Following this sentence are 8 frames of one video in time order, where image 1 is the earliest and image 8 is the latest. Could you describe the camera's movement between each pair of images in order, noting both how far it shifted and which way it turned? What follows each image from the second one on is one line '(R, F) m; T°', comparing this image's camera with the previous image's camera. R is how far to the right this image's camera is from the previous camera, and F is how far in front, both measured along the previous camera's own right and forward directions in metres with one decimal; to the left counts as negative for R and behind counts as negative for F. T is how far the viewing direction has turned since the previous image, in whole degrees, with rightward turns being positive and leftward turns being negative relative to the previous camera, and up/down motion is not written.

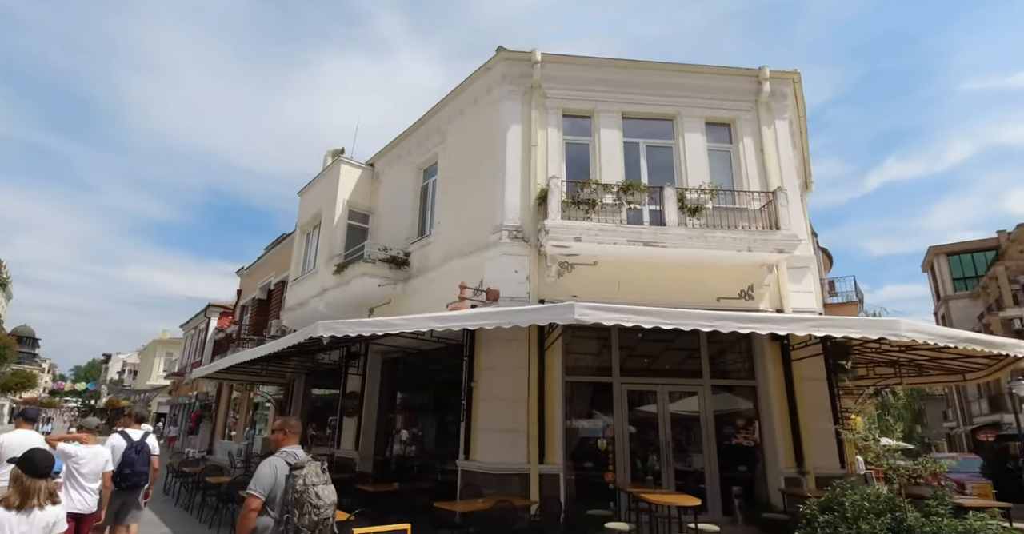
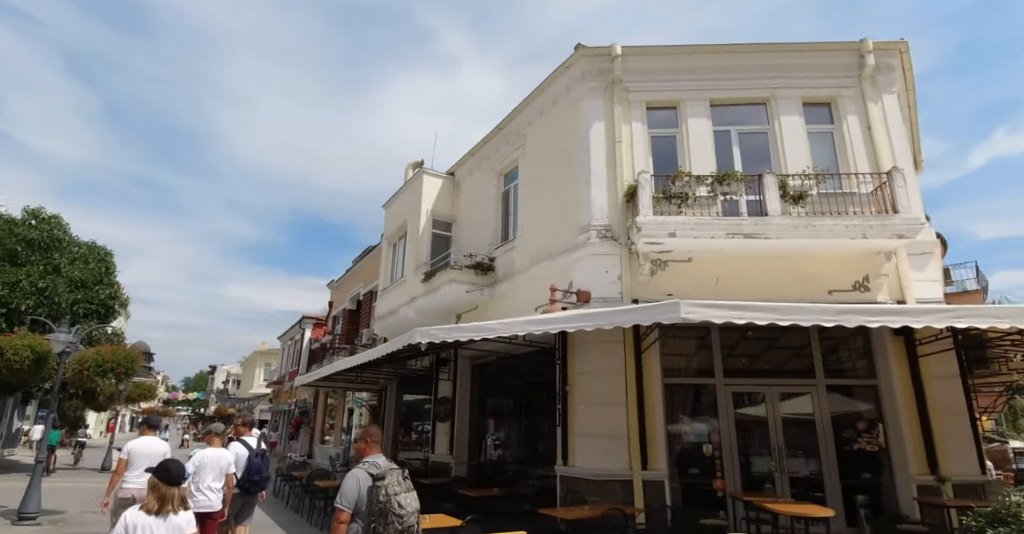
(-0.2, +0.2) m; -7°
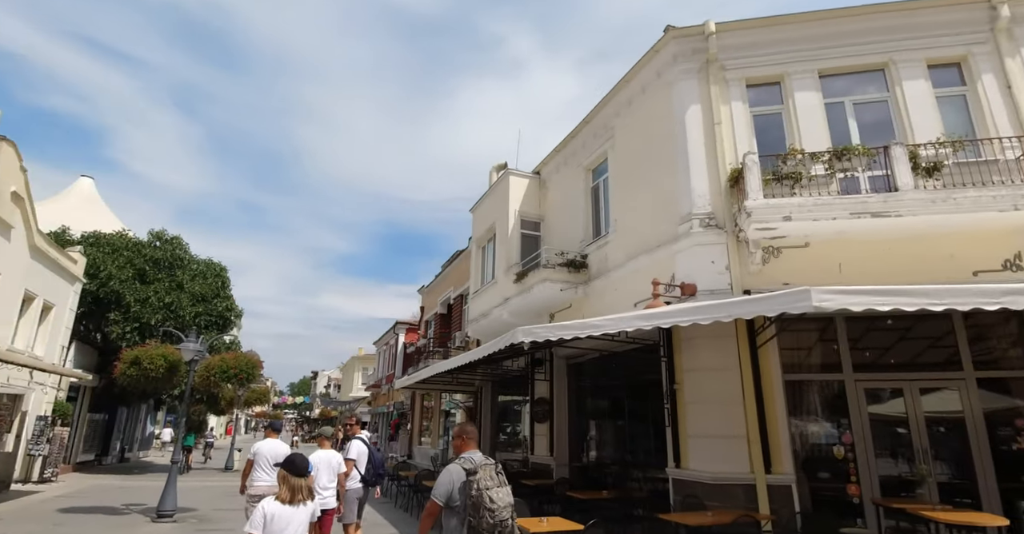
(-0.2, +0.2) m; -8°
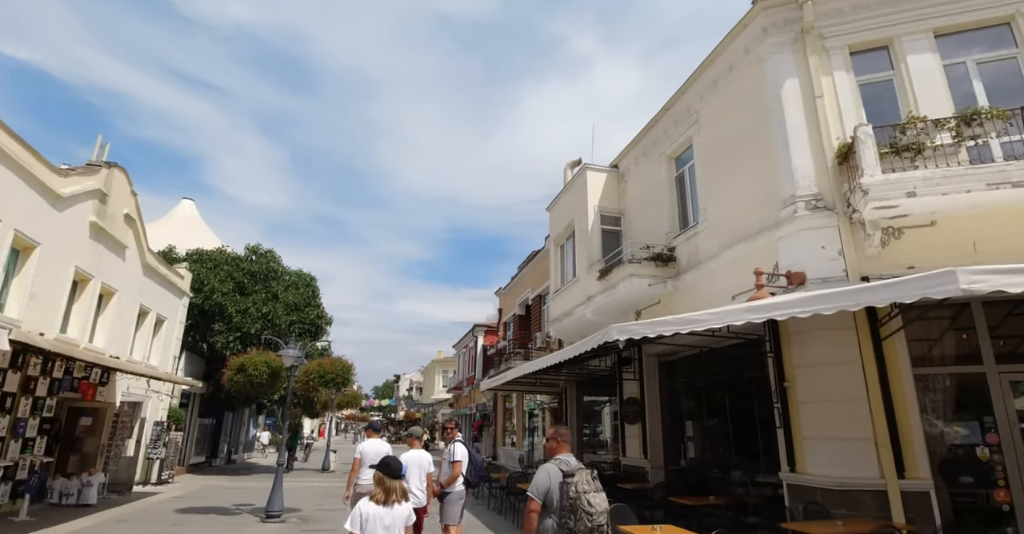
(-0.2, +0.3) m; -7°
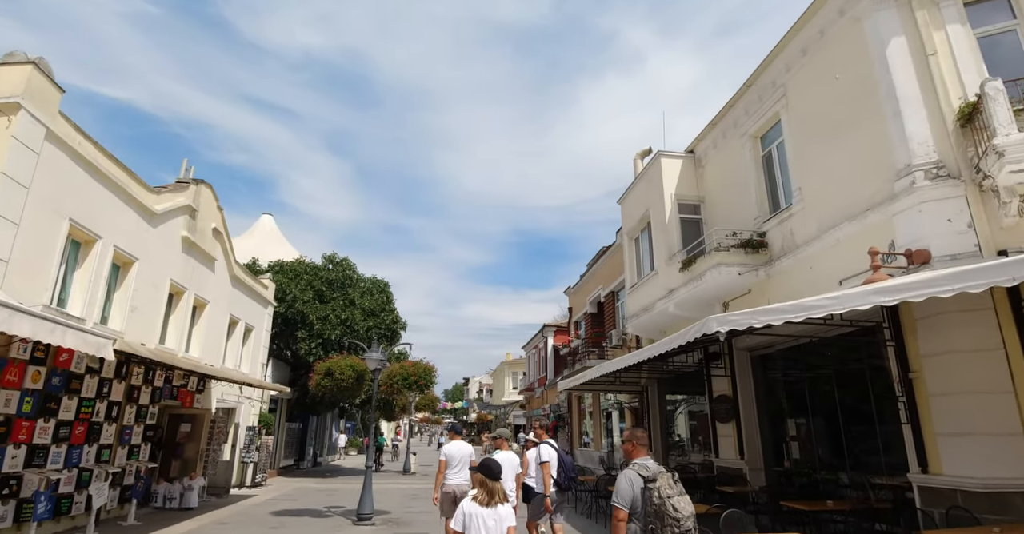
(-0.2, +0.3) m; -6°
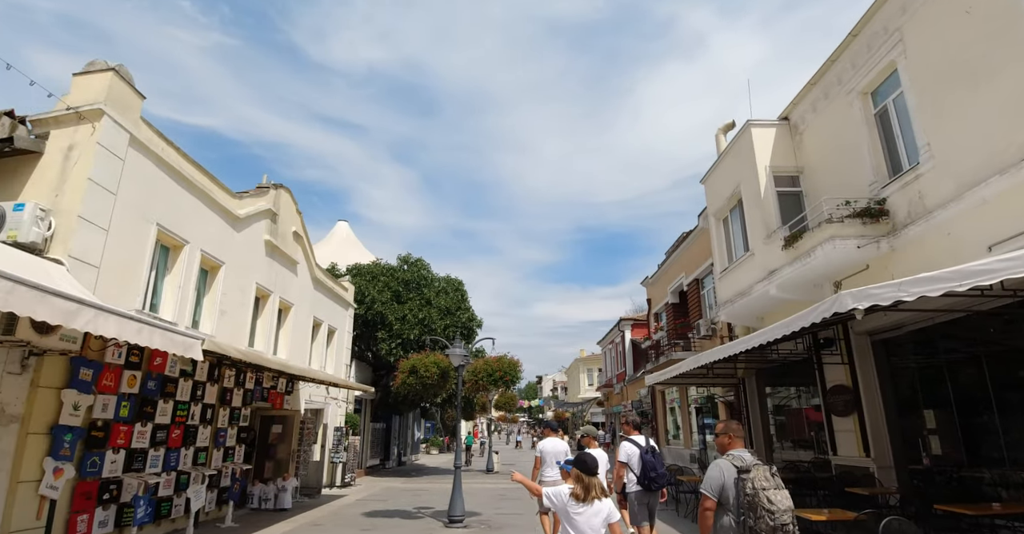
(-0.3, +0.6) m; -7°
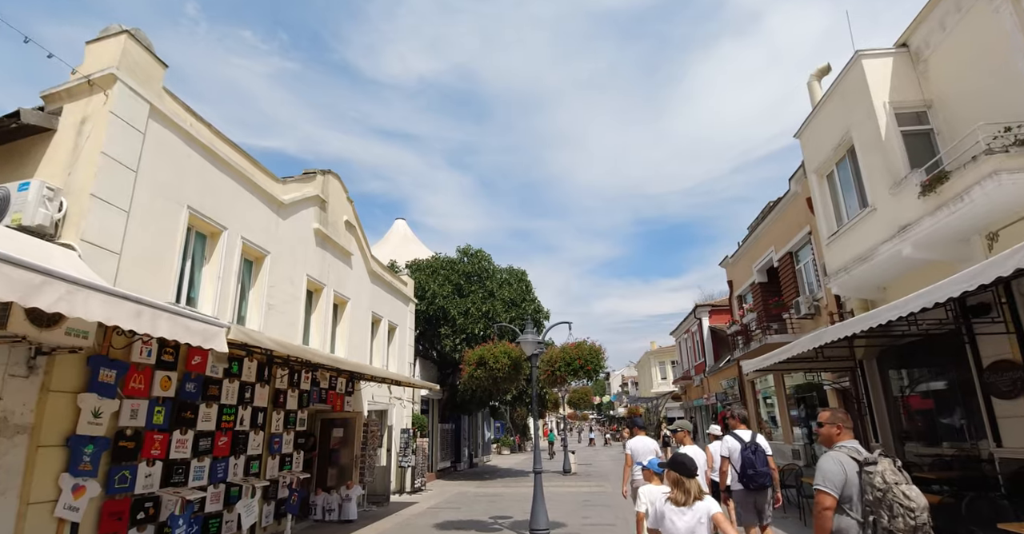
(-0.3, +1.4) m; -6°
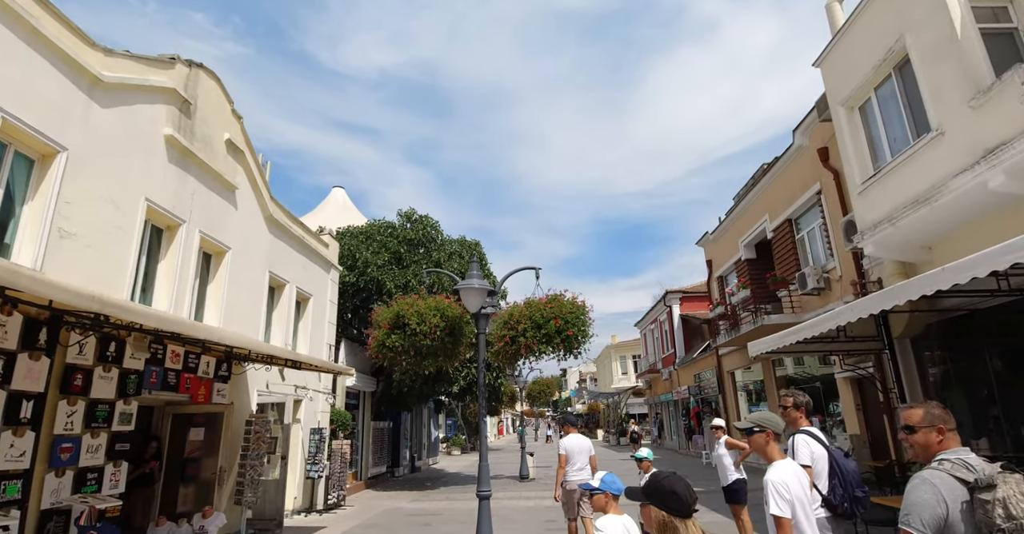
(+0.2, +3.0) m; +4°
